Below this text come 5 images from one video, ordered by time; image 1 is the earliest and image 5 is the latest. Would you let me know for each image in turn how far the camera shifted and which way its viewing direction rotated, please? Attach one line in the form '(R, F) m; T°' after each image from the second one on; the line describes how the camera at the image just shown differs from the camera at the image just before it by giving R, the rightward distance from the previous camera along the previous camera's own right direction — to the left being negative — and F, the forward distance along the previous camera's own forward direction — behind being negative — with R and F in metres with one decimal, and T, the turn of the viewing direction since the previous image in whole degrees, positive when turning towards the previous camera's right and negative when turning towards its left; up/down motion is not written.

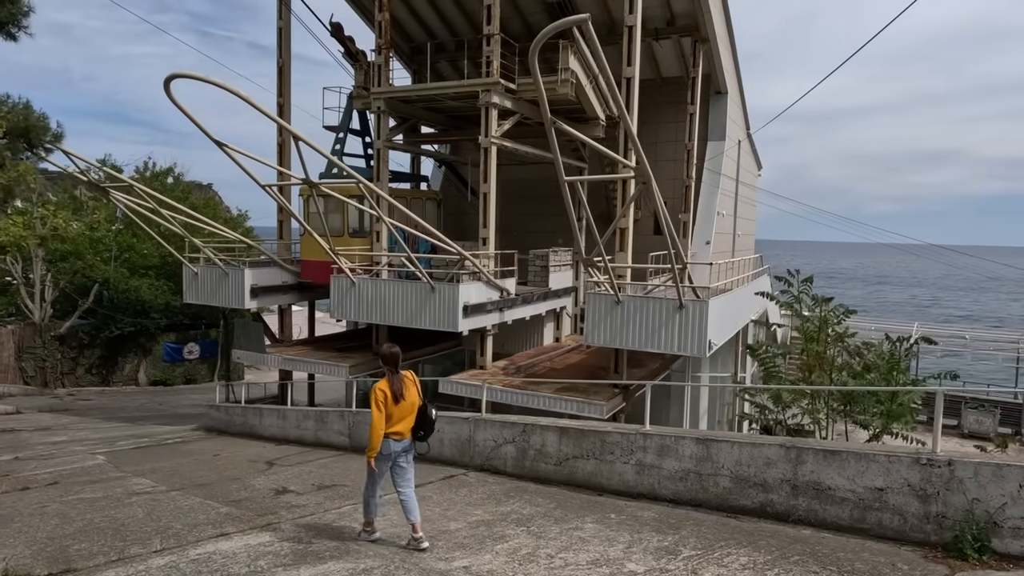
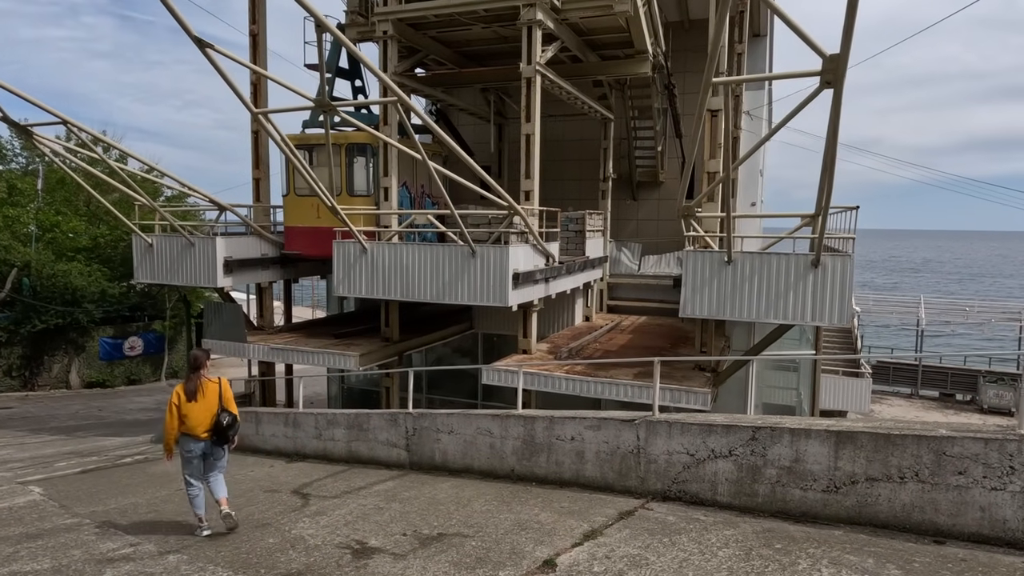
(-1.9, +2.9) m; +5°
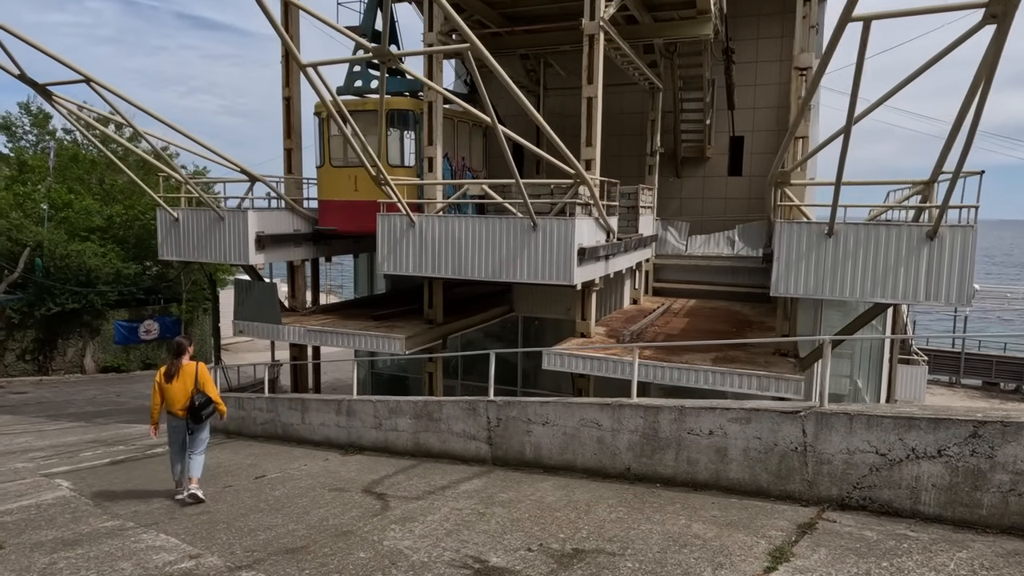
(-0.9, +0.9) m; 0°
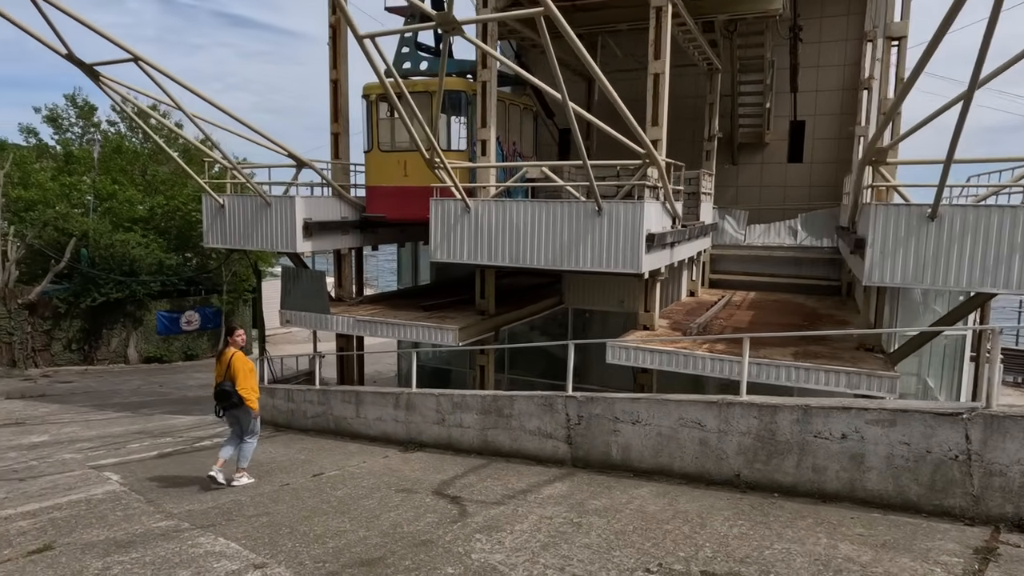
(-0.5, +0.6) m; -3°
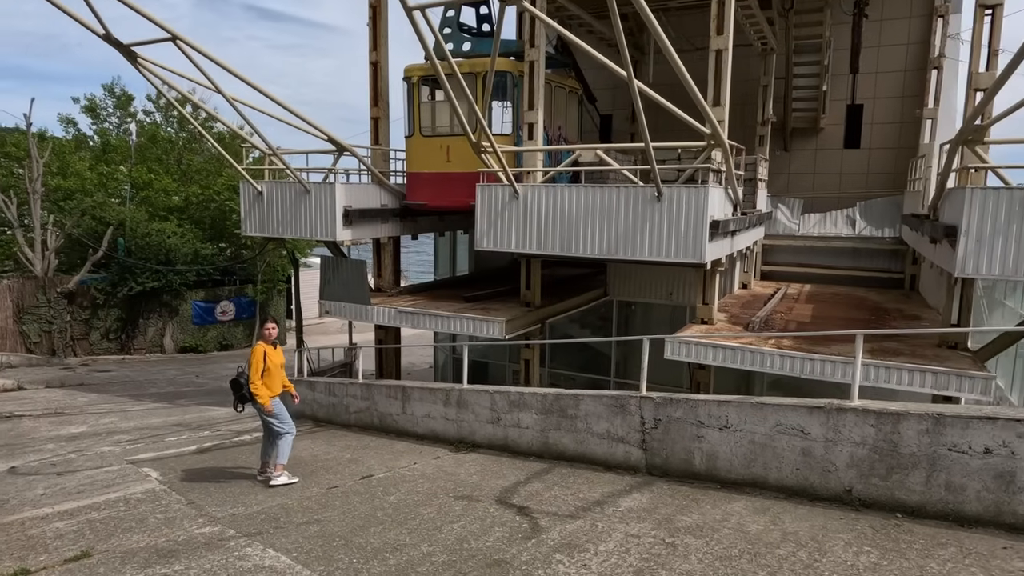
(-0.3, +0.5) m; -2°
